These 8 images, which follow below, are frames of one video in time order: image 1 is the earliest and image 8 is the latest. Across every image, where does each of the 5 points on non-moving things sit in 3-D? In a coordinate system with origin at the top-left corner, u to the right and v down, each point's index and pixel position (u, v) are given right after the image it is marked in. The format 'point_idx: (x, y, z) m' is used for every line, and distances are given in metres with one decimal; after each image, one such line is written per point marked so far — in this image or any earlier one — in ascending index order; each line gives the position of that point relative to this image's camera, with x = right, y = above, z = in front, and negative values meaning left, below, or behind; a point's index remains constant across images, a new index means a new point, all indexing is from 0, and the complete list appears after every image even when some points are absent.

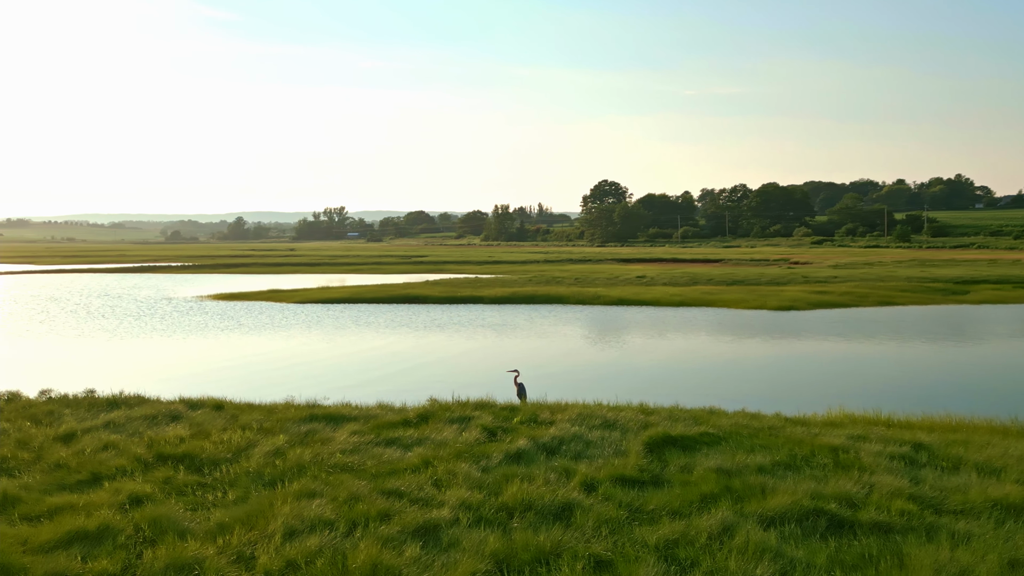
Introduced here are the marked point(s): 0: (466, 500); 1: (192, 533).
0: (-0.6, -2.6, +8.1) m
1: (-3.7, -2.8, +7.7) m
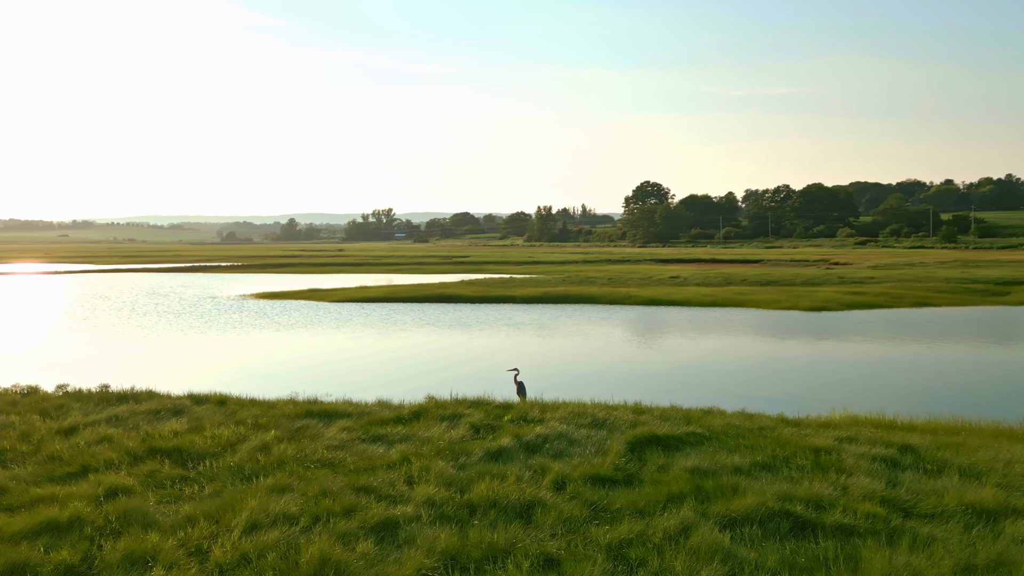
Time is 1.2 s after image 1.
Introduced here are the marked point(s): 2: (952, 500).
0: (-1.0, -2.5, +8.1) m
1: (-4.1, -2.8, +7.8) m
2: (+4.6, -2.2, +7.0) m
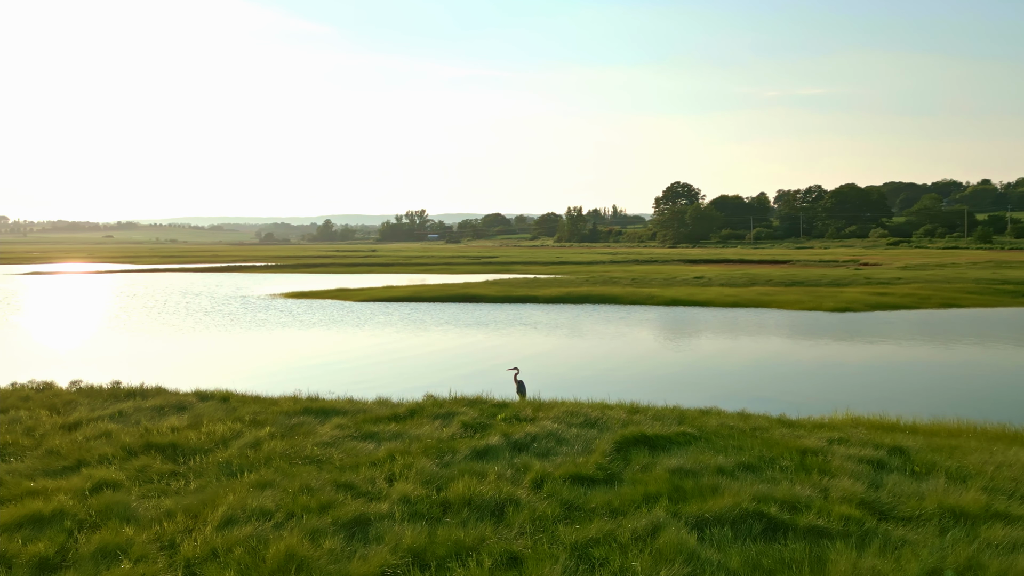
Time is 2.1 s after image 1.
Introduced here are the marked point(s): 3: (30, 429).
0: (-1.2, -2.5, +8.1) m
1: (-4.4, -2.7, +7.8) m
2: (+4.3, -2.2, +6.8) m
3: (-11.8, -3.5, +16.4) m
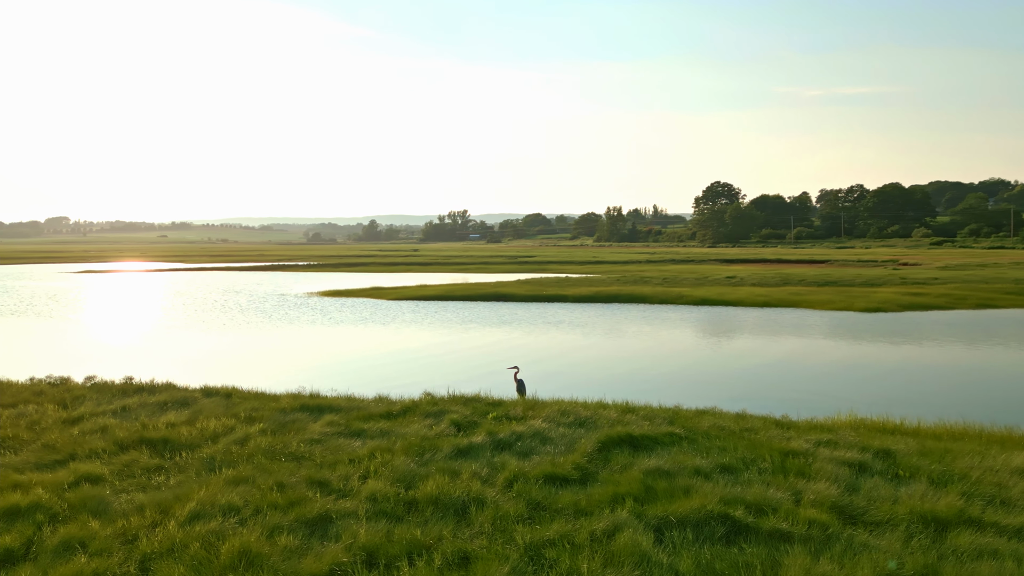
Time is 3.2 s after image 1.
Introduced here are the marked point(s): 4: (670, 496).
0: (-1.6, -2.5, +8.0) m
1: (-4.8, -2.7, +7.9) m
2: (+3.9, -2.2, +6.6) m
3: (-11.9, -3.4, +16.7) m
4: (+1.8, -2.4, +7.6) m
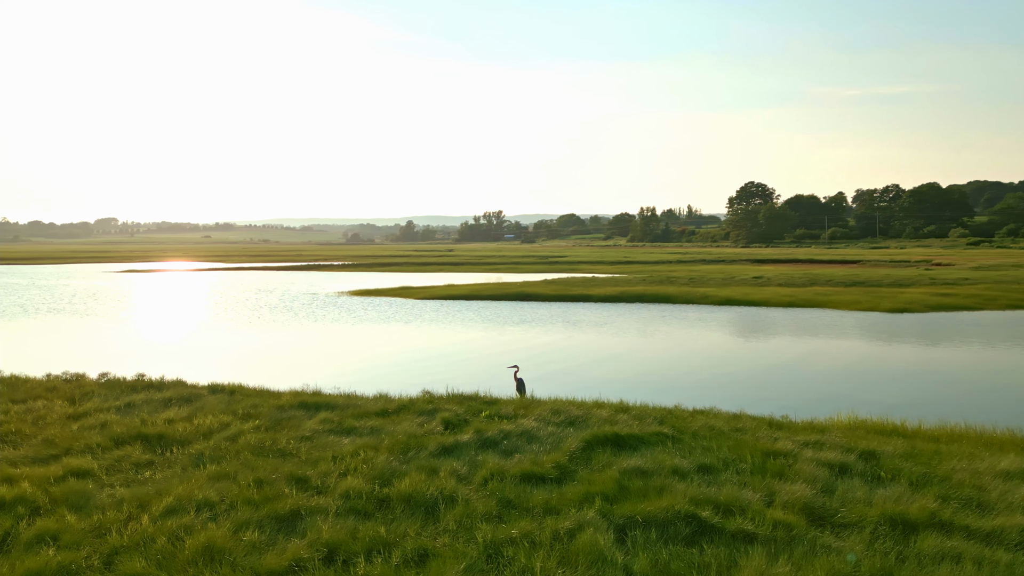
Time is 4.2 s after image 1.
0: (-1.9, -2.4, +8.1) m
1: (-5.1, -2.6, +8.0) m
2: (+3.6, -2.2, +6.5) m
3: (-12.0, -3.3, +17.0) m
4: (+1.5, -2.3, +7.5) m
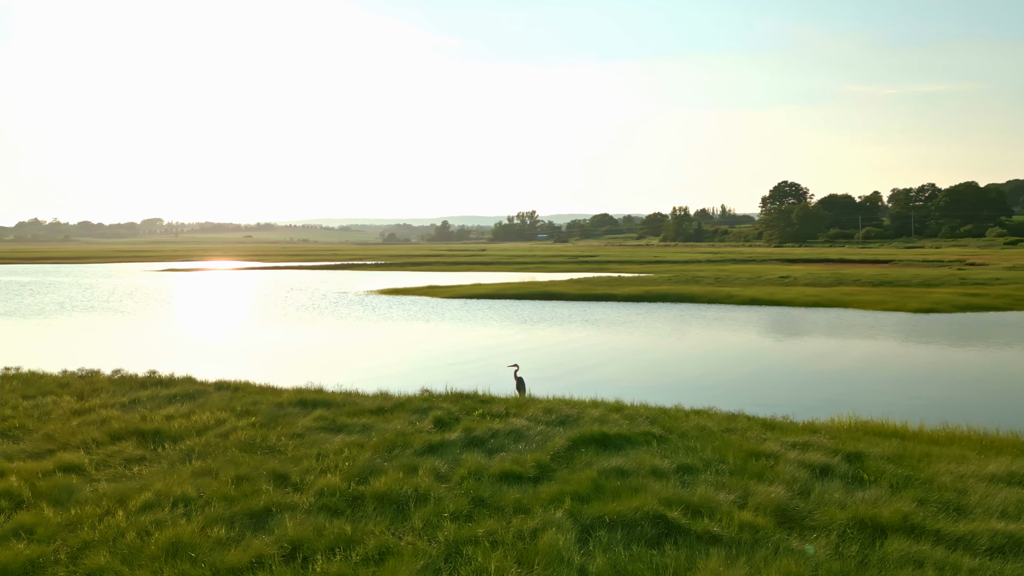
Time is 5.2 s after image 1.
0: (-2.2, -2.4, +8.1) m
1: (-5.4, -2.6, +8.1) m
2: (+3.2, -2.2, +6.4) m
3: (-12.1, -3.3, +17.3) m
4: (+1.1, -2.3, +7.5) m
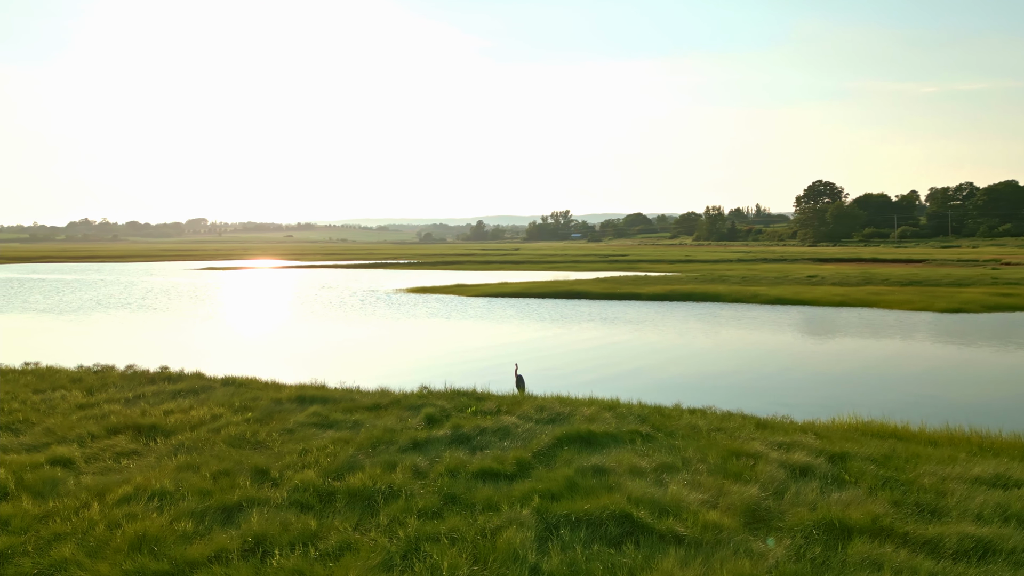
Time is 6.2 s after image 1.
0: (-2.5, -2.4, +8.1) m
1: (-5.7, -2.5, +8.2) m
2: (+2.9, -2.1, +6.3) m
3: (-12.1, -3.2, +17.5) m
4: (+0.8, -2.3, +7.4) m
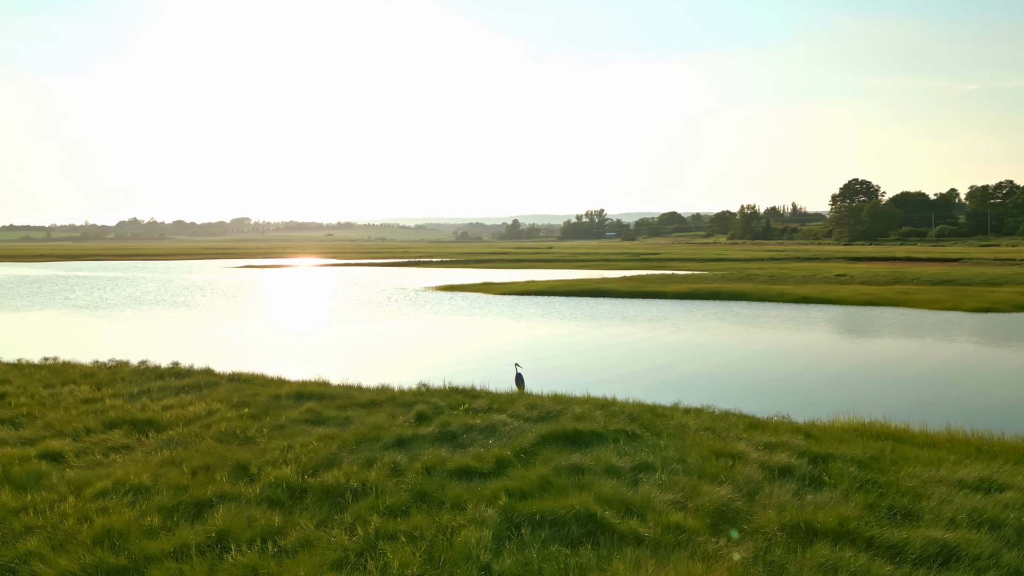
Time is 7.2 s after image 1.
0: (-2.8, -2.3, +8.1) m
1: (-6.0, -2.5, +8.3) m
2: (+2.5, -2.1, +6.1) m
3: (-12.2, -3.1, +17.8) m
4: (+0.5, -2.3, +7.3) m
